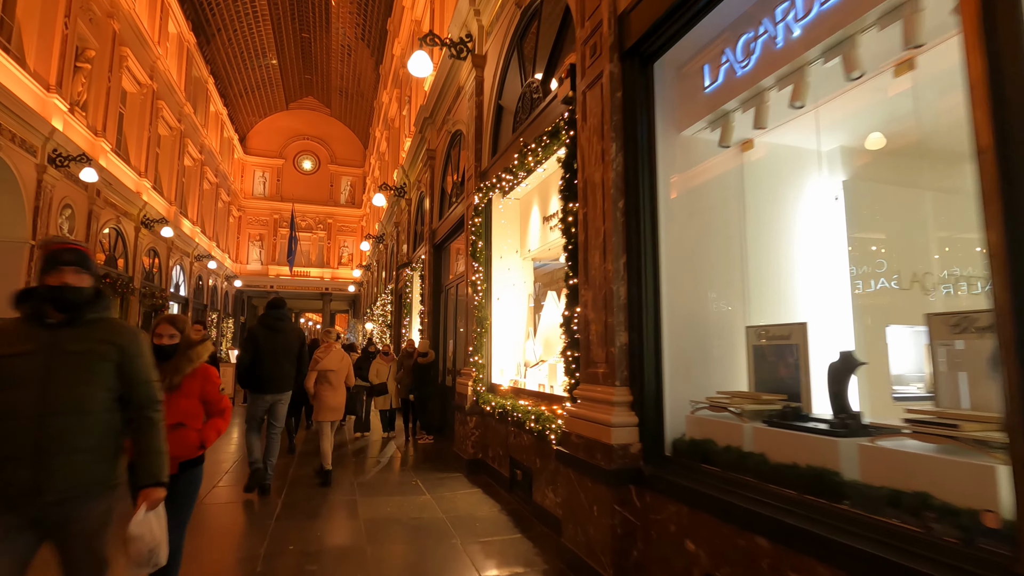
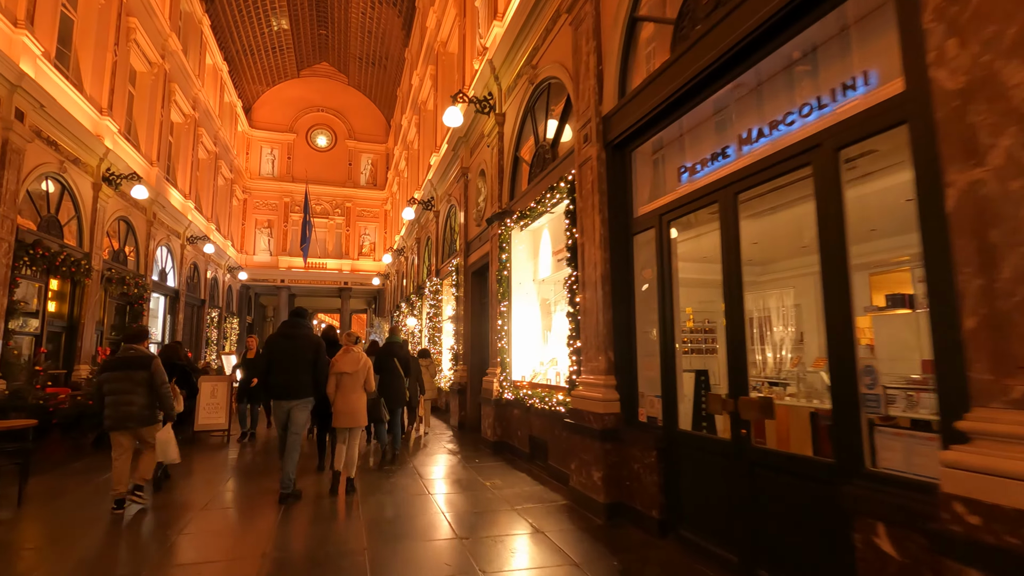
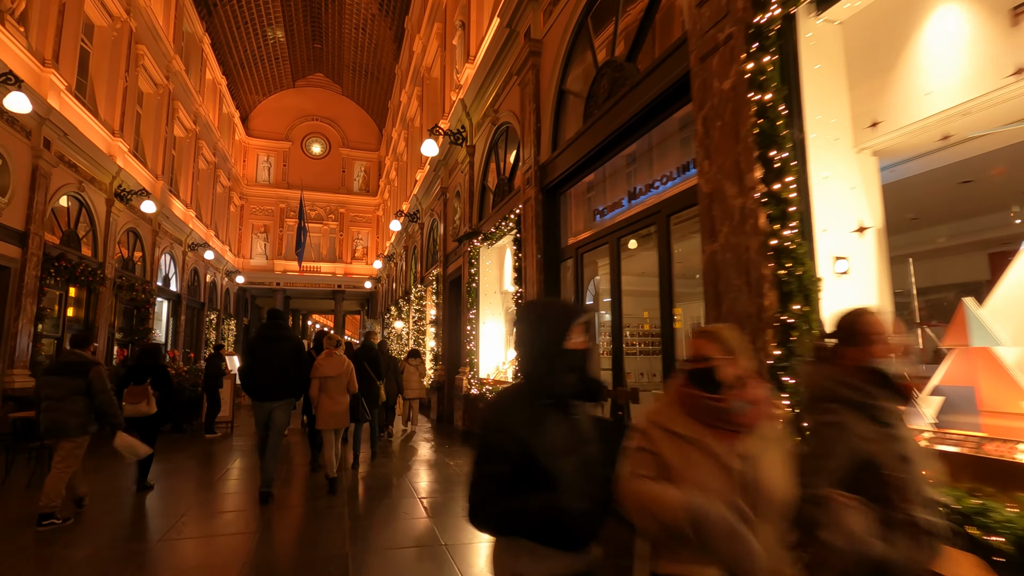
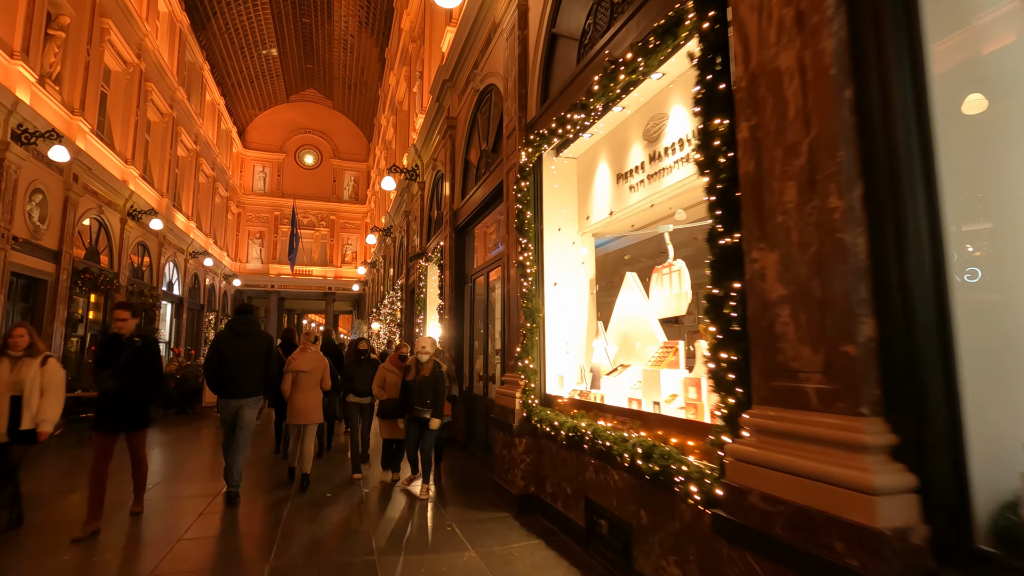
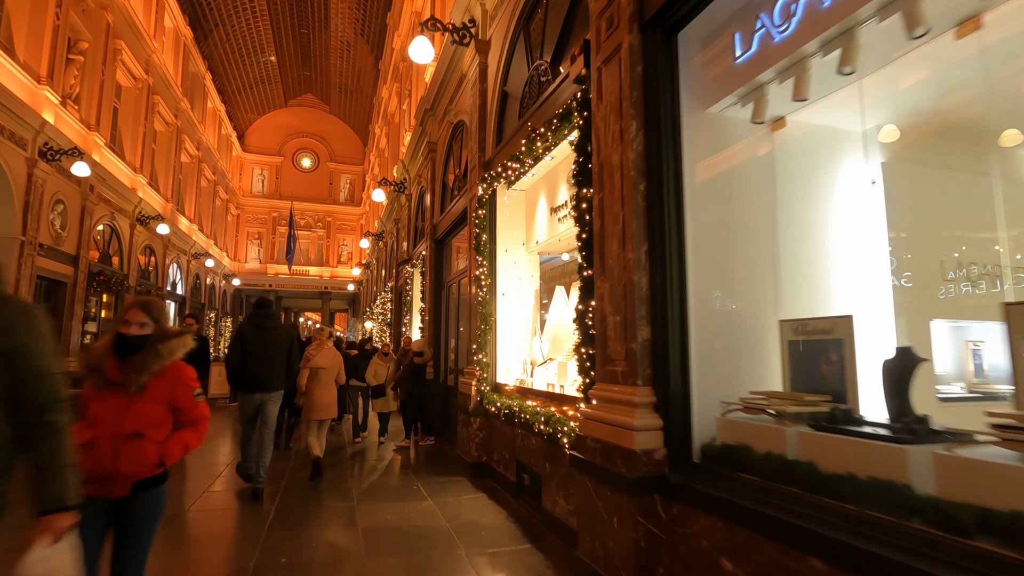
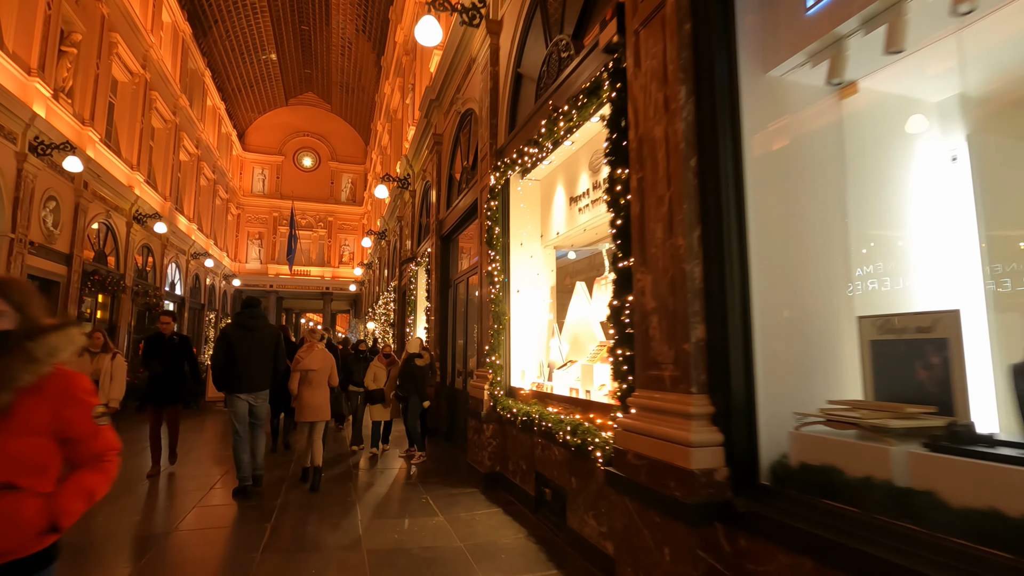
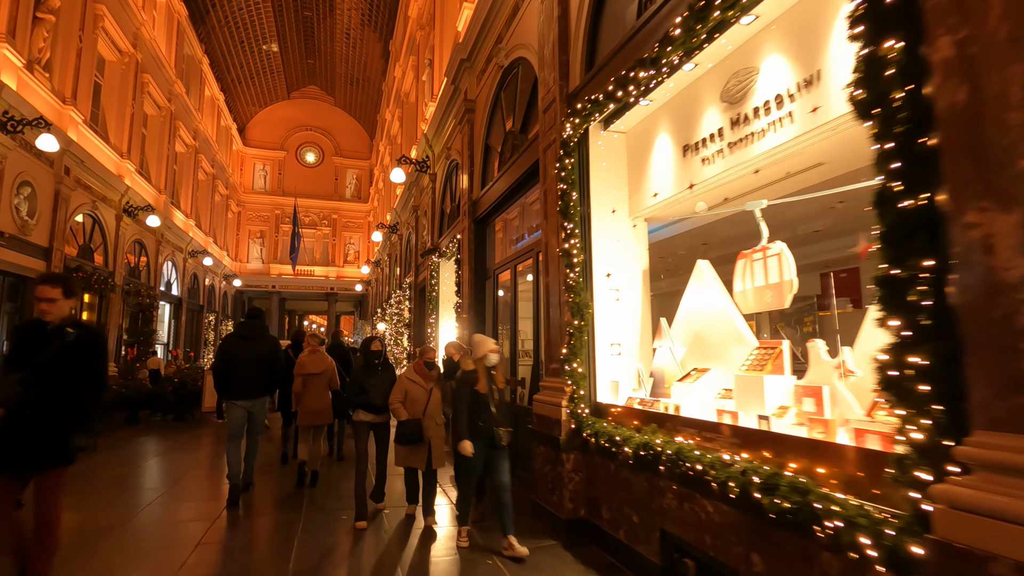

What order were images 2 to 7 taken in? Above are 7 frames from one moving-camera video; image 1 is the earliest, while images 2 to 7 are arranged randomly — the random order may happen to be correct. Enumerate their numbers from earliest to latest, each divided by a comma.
5, 6, 4, 7, 3, 2
